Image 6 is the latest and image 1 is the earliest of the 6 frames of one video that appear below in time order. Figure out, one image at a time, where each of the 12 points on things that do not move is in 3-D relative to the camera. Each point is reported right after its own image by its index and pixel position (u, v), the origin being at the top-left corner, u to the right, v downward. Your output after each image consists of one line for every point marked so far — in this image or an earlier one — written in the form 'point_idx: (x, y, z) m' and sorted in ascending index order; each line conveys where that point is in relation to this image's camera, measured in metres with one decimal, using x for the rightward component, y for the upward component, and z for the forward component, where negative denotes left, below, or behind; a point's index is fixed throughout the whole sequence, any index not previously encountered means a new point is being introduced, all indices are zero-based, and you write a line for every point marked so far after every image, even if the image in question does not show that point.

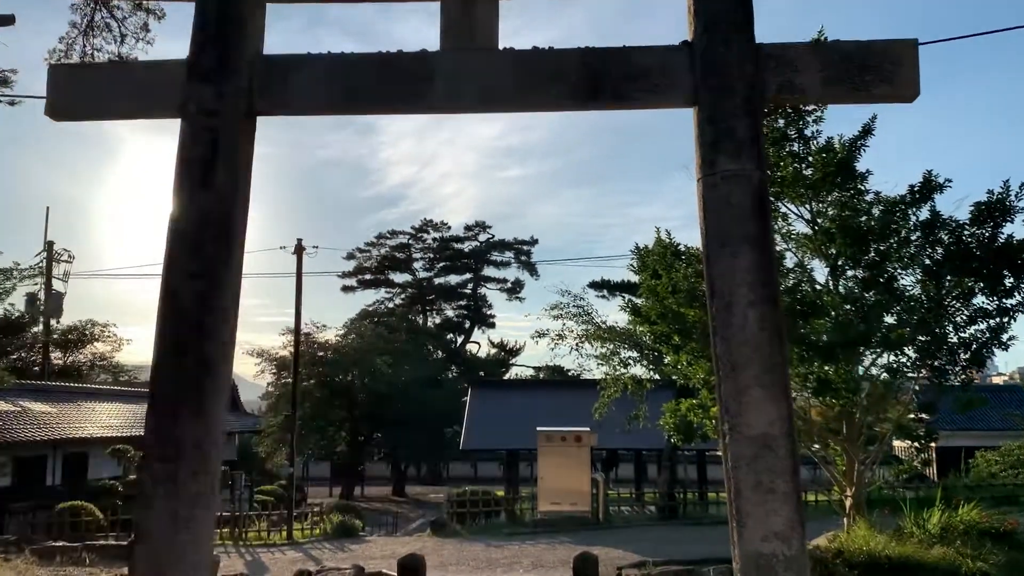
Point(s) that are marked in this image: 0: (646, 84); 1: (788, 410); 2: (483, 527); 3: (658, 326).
0: (+1.2, +1.7, +7.3) m
1: (+2.2, -1.0, +6.9) m
2: (-0.6, -5.3, +18.9) m
3: (+2.0, -0.5, +11.9) m
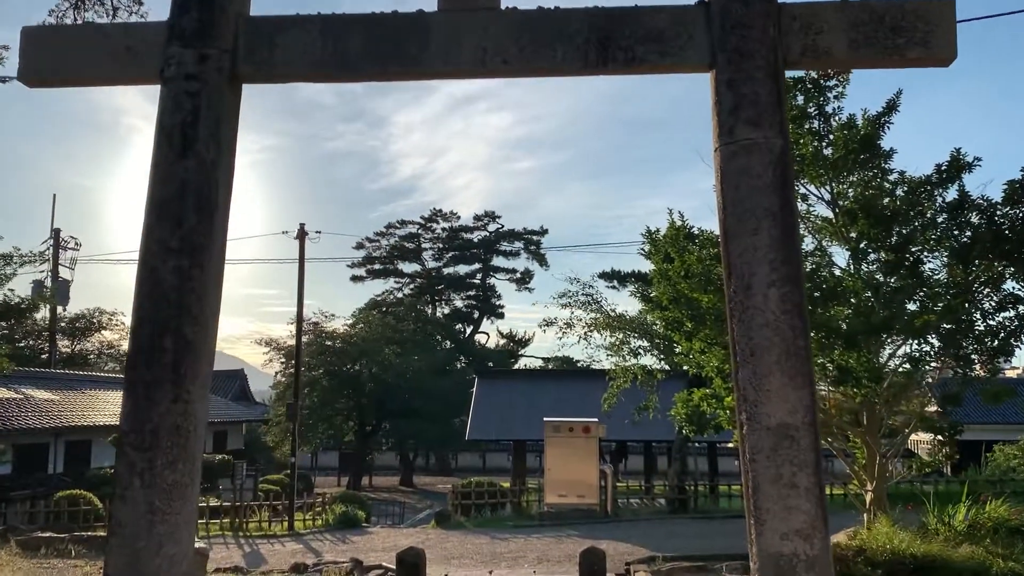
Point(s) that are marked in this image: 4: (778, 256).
0: (+1.2, +1.9, +6.8) m
1: (+2.2, -0.8, +6.4) m
2: (-0.5, -5.0, +18.5) m
3: (+2.1, -0.3, +11.3) m
4: (+2.0, +0.2, +6.4) m
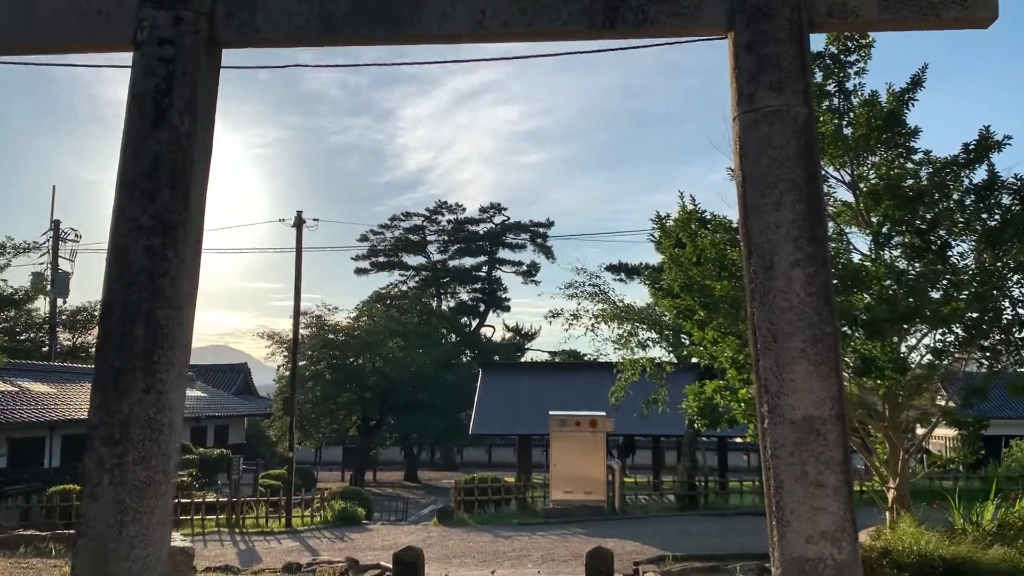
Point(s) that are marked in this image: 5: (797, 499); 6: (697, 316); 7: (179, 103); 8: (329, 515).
0: (+1.2, +2.1, +6.2) m
1: (+2.2, -0.7, +5.8) m
2: (-0.4, -4.8, +18.0) m
3: (+2.1, -0.1, +10.8) m
4: (+2.0, +0.4, +5.9) m
5: (+1.9, -1.4, +5.7) m
6: (+2.3, -0.3, +10.5) m
7: (-2.3, +1.3, +5.9) m
8: (-3.9, -4.9, +18.3) m
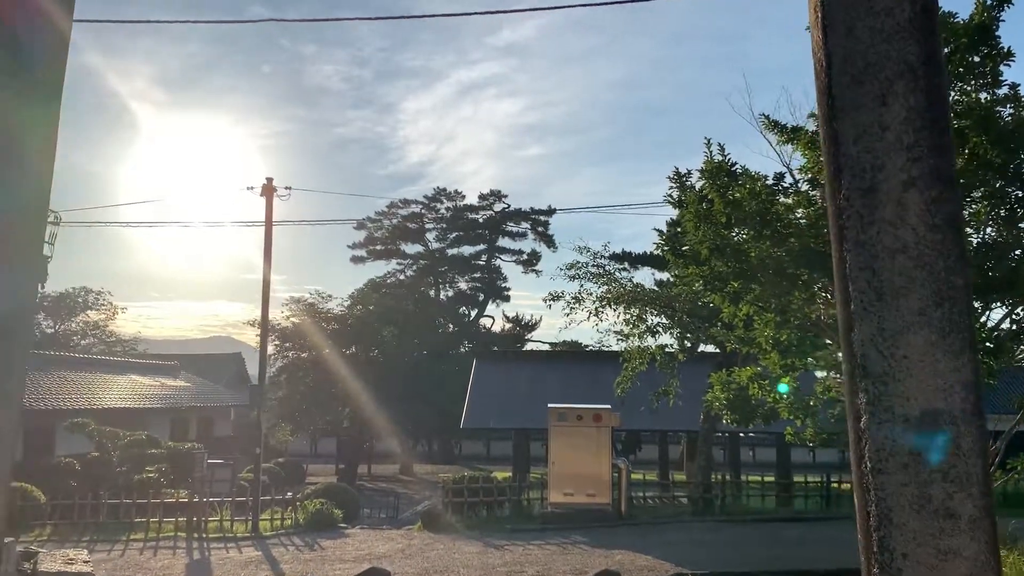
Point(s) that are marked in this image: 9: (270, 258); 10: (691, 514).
0: (+1.1, +2.4, +4.2) m
1: (+2.1, -0.4, +3.9) m
2: (-0.5, -4.4, +16.1) m
3: (+2.0, +0.2, +8.9) m
4: (+1.9, +0.7, +3.9) m
5: (+1.8, -1.1, +3.8) m
6: (+2.2, 0.0, +8.6) m
7: (-2.4, +1.6, +3.9) m
8: (-4.1, -4.4, +16.4) m
9: (-4.5, +0.5, +15.7) m
10: (+3.4, -4.3, +16.2) m
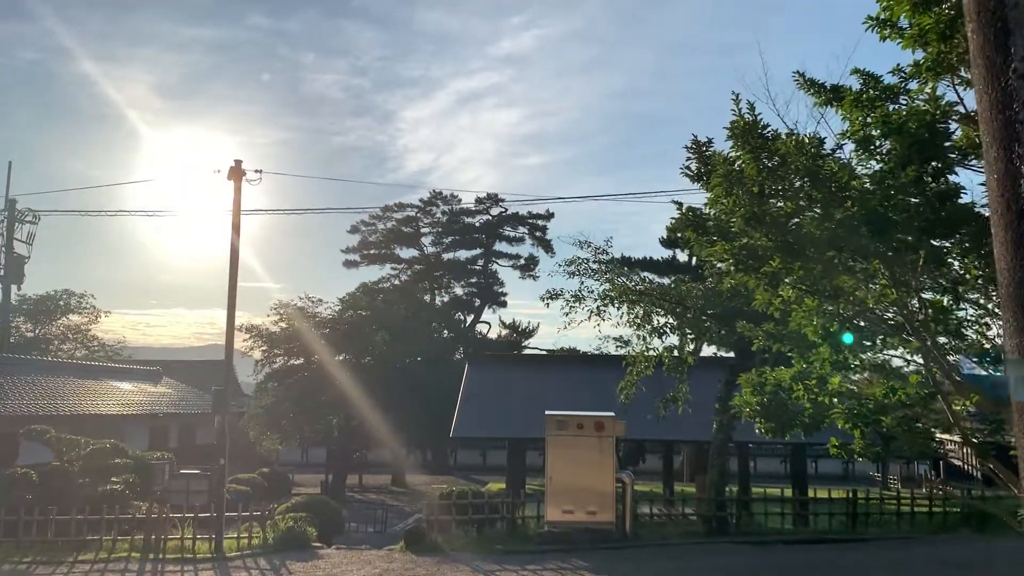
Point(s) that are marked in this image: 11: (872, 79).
0: (+1.0, +2.6, +2.8) m
1: (+2.0, -0.2, +2.4) m
2: (-0.7, -4.3, +14.5) m
3: (+2.0, +0.4, +7.4) m
4: (+1.8, +0.9, +2.4) m
5: (+1.7, -0.9, +2.2) m
6: (+2.1, +0.2, +7.0) m
7: (-2.5, +1.8, +2.4) m
8: (-4.2, -4.3, +14.8) m
9: (-4.6, +0.6, +14.2) m
10: (+3.3, -4.2, +14.7) m
11: (+3.5, +2.0, +8.3) m
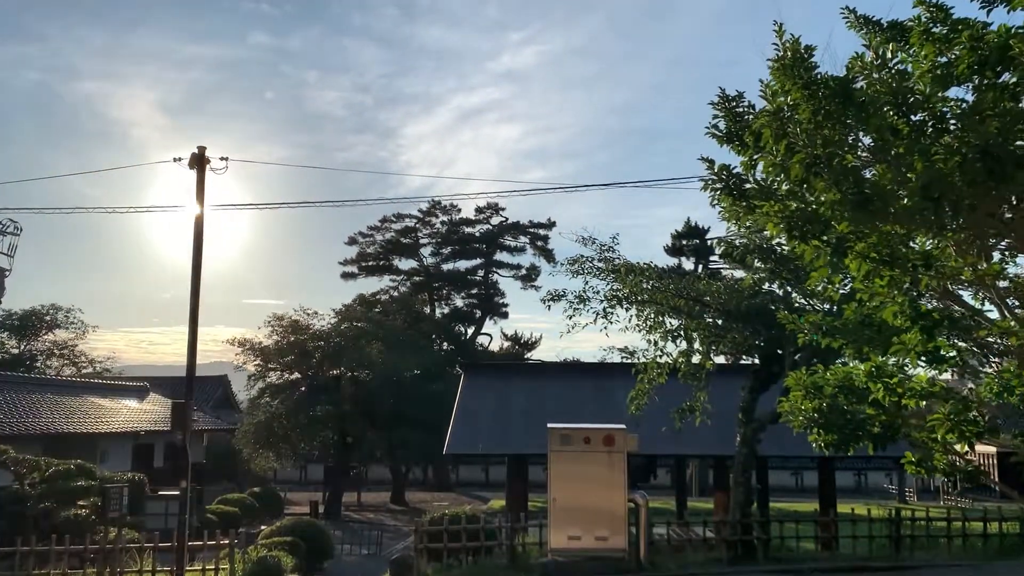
0: (+0.9, +2.8, +1.3) m
1: (+1.9, +0.1, +0.8) m
2: (-0.7, -4.3, +12.9) m
3: (+1.9, +0.5, +5.8) m
4: (+1.7, +1.1, +0.9) m
5: (+1.6, -0.6, +0.7) m
6: (+2.0, +0.4, +5.5) m
7: (-2.6, +2.0, +0.9) m
8: (-4.2, -4.3, +13.2) m
9: (-4.7, +0.6, +12.7) m
10: (+3.3, -4.2, +13.0) m
11: (+3.4, +2.2, +6.7) m
